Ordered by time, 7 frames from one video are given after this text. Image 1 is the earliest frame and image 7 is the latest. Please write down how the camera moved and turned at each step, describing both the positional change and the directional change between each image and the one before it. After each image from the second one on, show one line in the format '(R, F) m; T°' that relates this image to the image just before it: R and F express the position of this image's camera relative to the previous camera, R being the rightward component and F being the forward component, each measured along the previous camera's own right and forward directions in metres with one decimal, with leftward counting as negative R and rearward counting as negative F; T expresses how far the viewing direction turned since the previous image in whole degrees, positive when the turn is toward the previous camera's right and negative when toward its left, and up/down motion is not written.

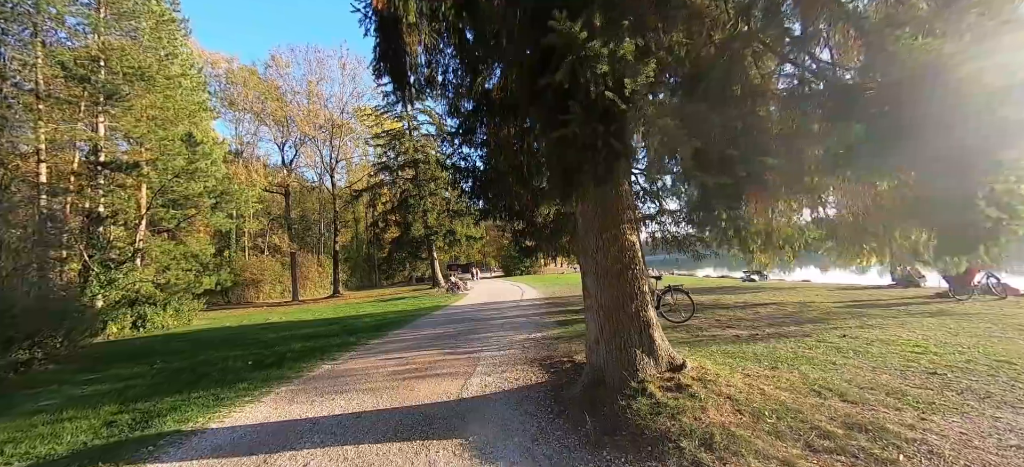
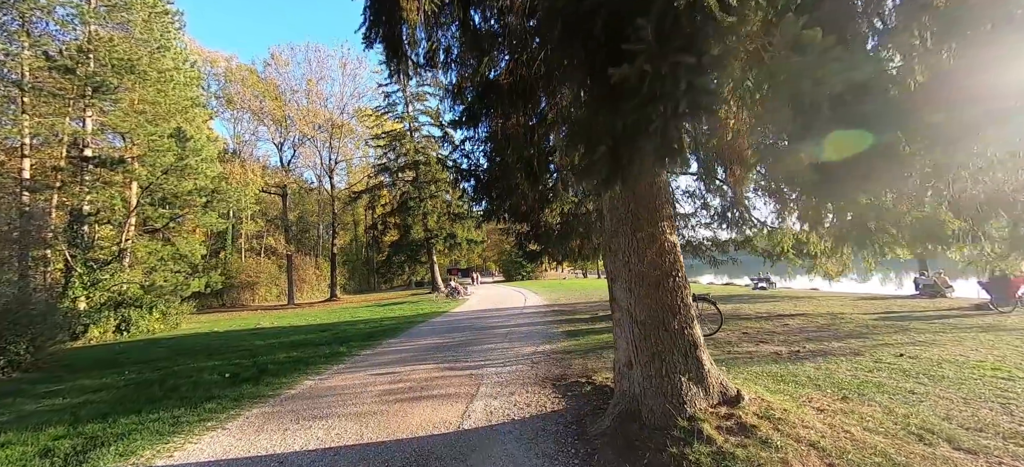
(-0.1, +0.8) m; 0°
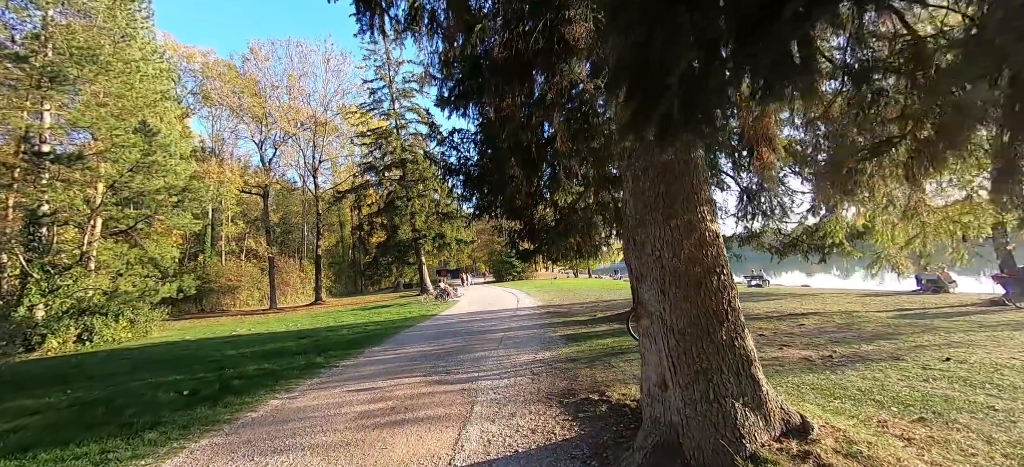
(-0.1, +0.8) m; +1°
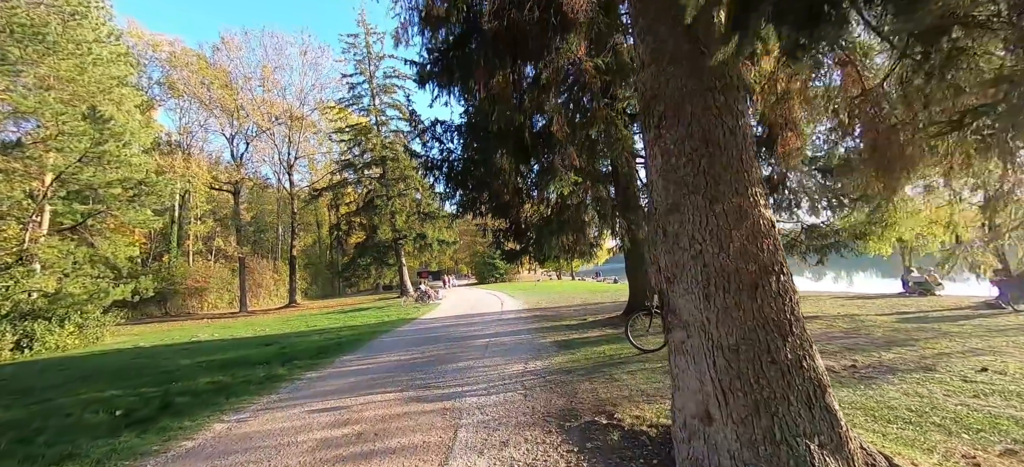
(-0.1, +0.7) m; +2°
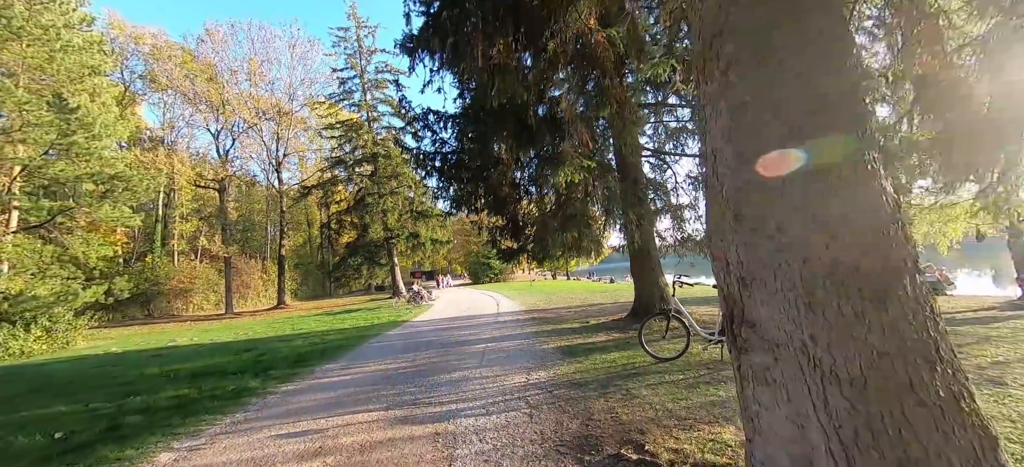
(-0.1, +0.7) m; +1°
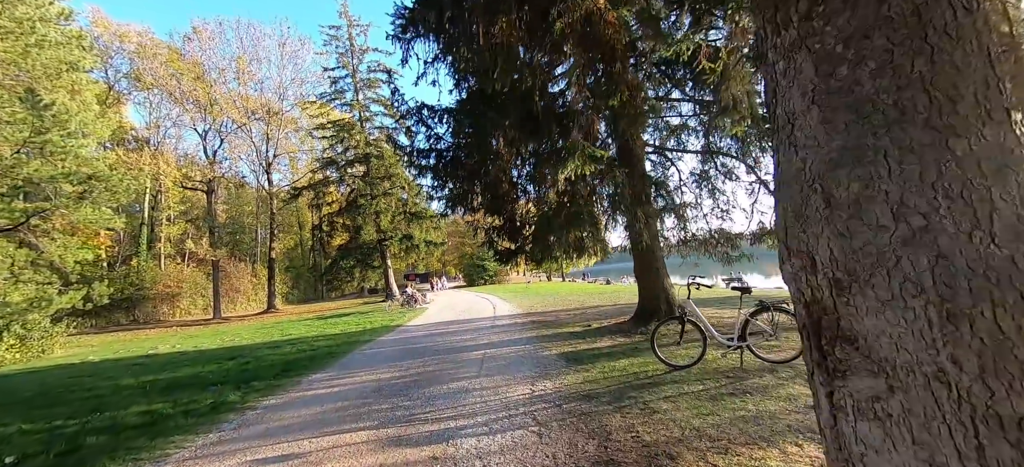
(-0.1, +0.4) m; +1°
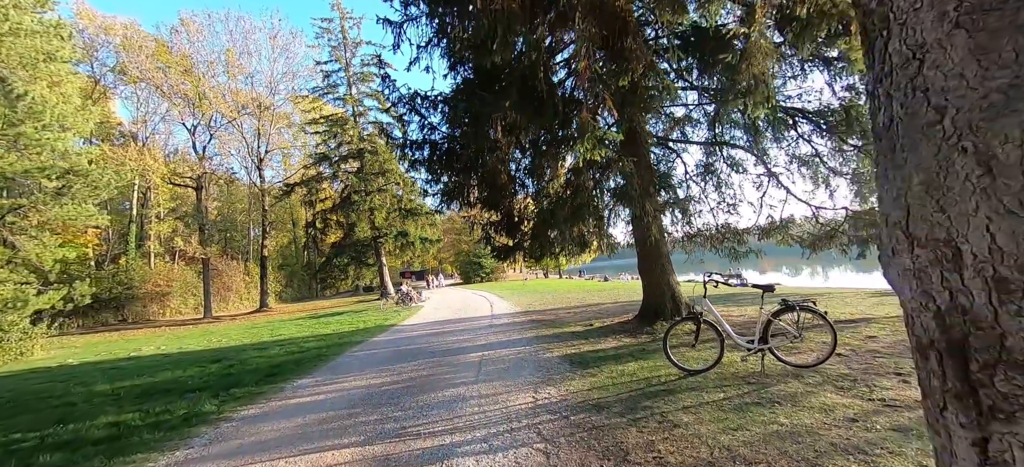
(0.0, +0.5) m; 0°
